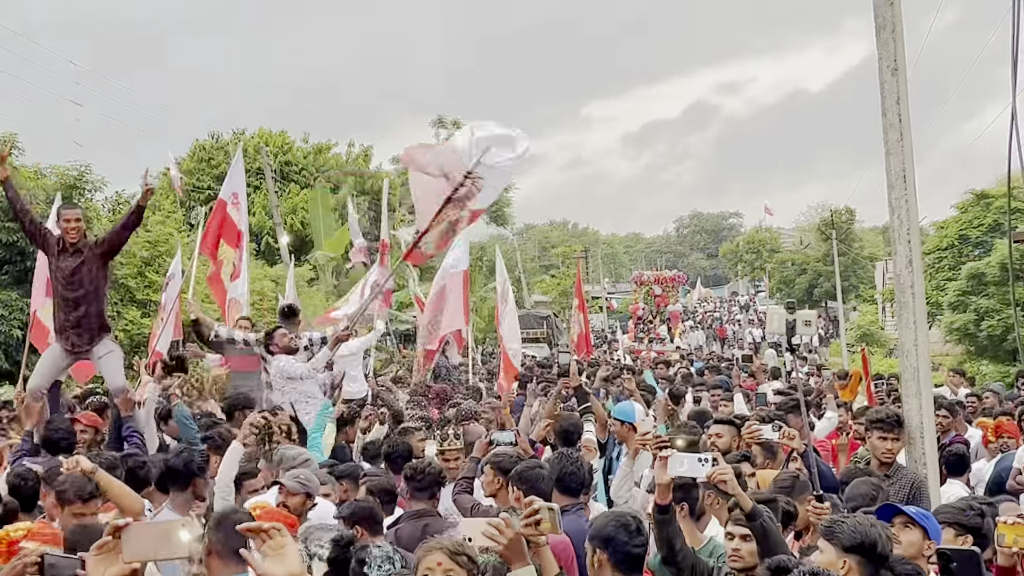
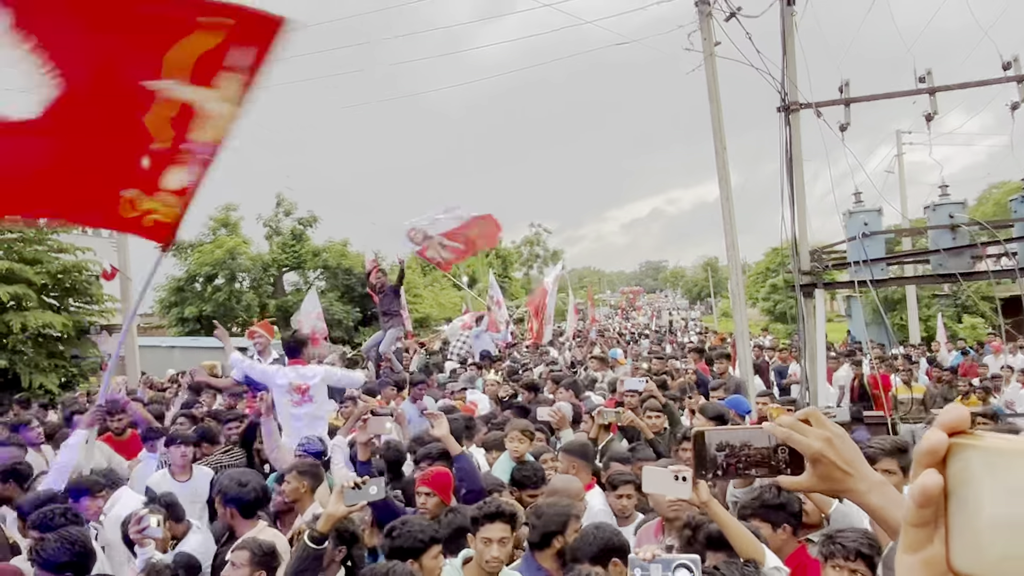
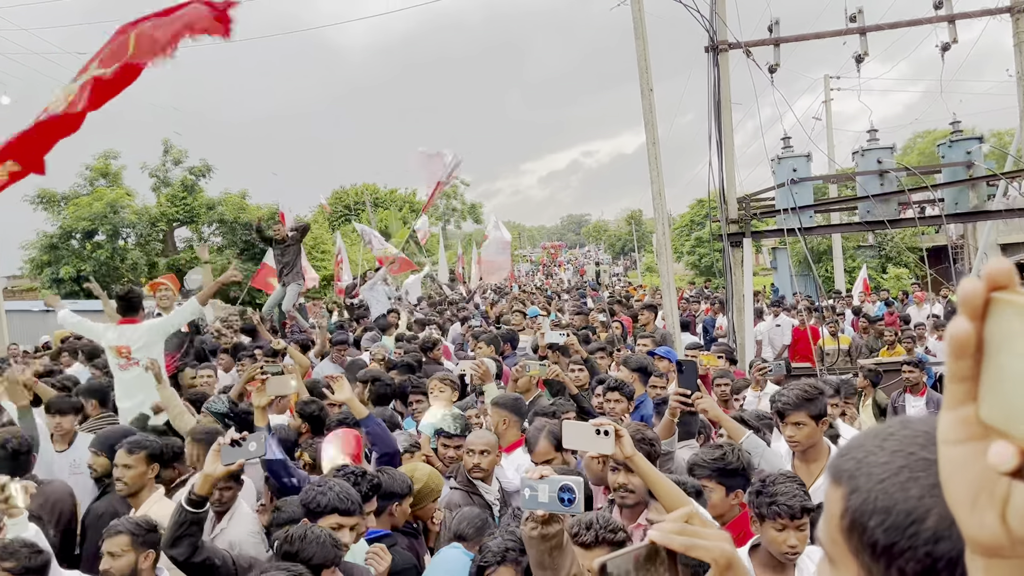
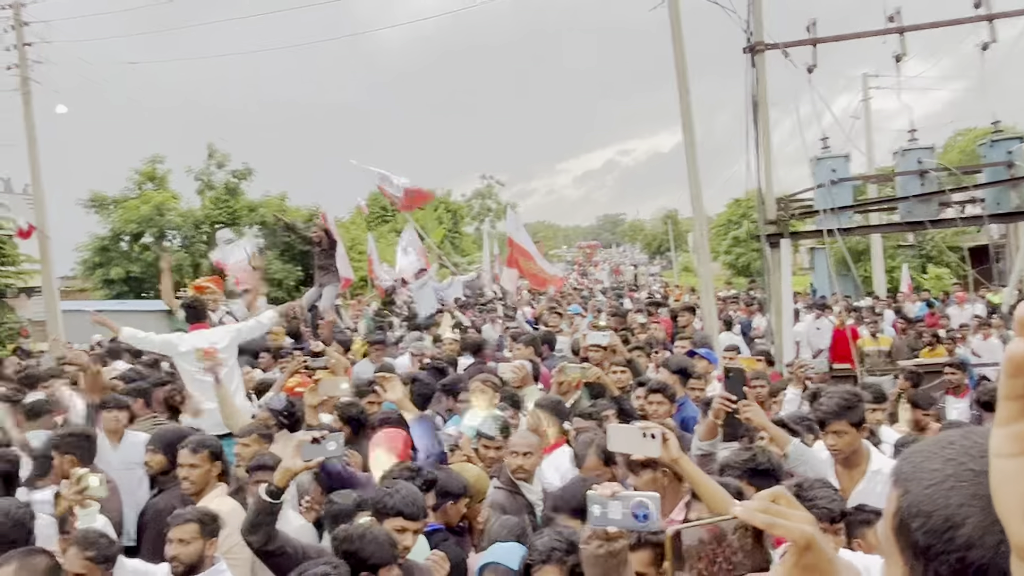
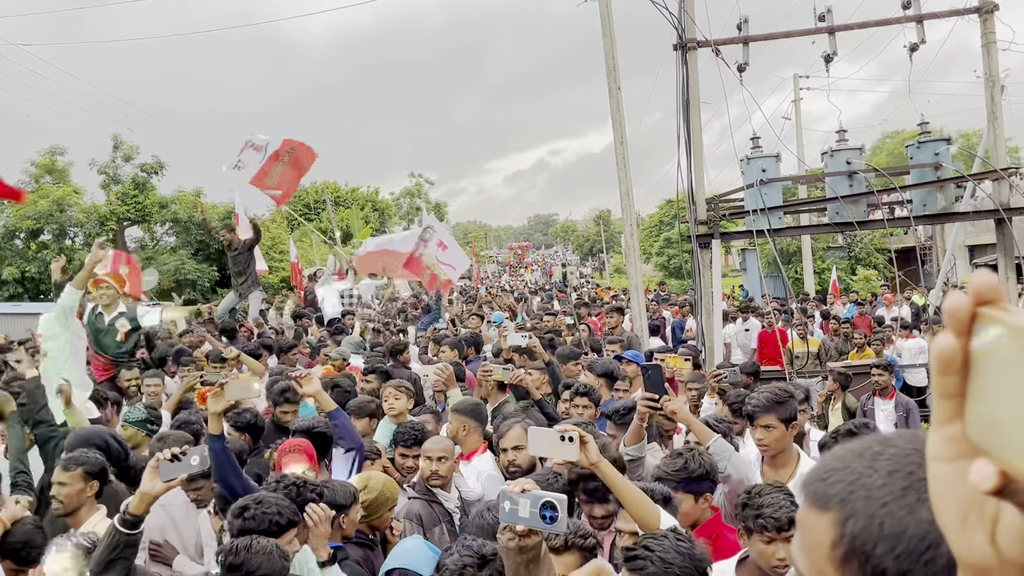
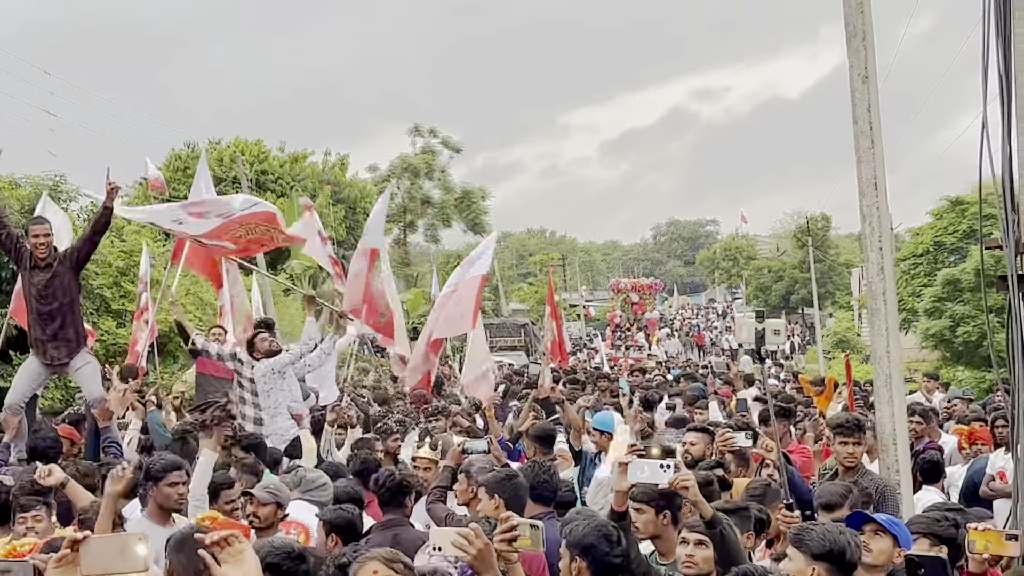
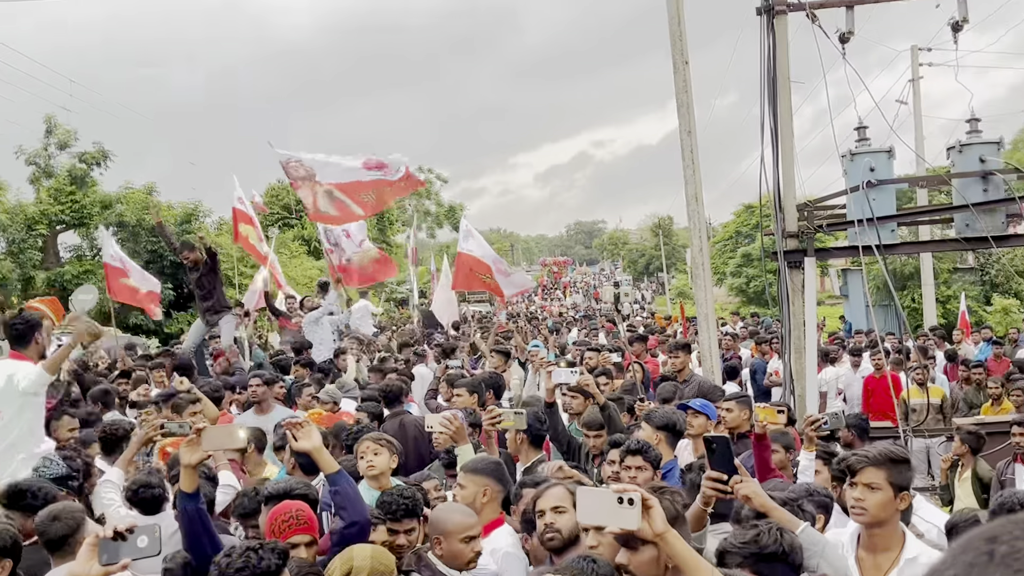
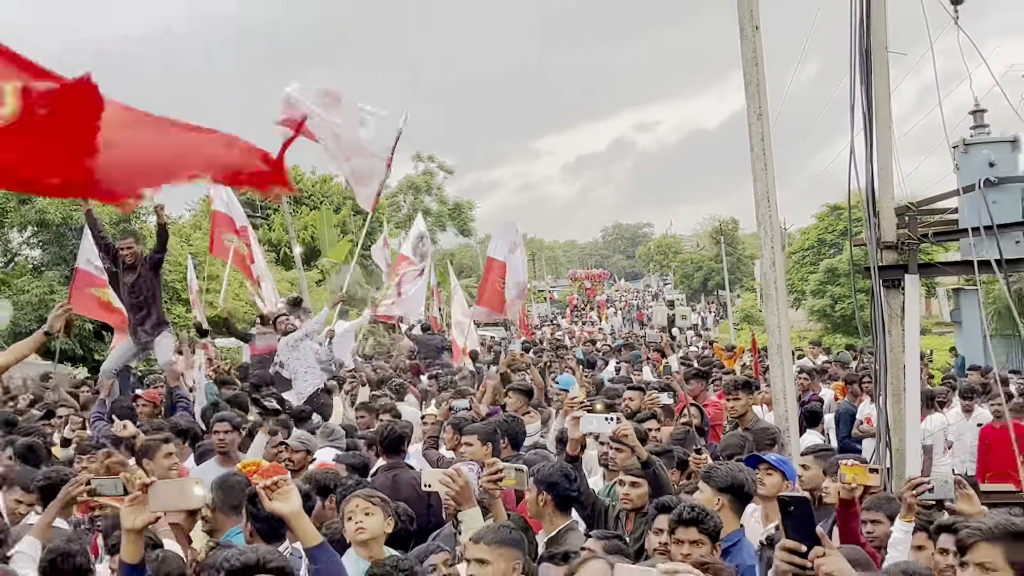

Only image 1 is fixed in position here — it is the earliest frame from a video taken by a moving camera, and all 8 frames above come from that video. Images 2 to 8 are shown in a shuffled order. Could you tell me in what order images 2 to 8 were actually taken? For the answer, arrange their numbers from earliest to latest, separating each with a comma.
6, 8, 7, 5, 3, 4, 2
